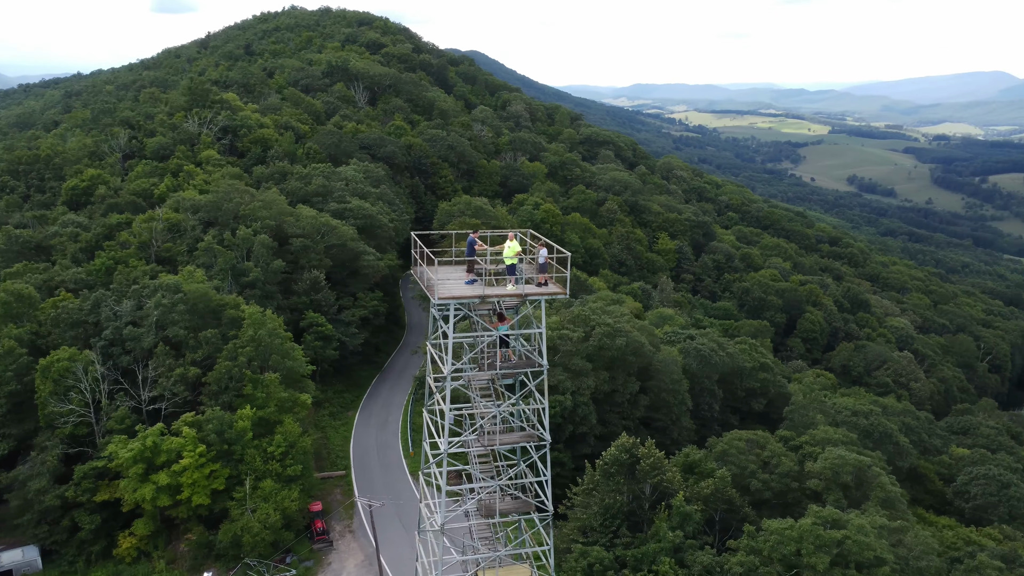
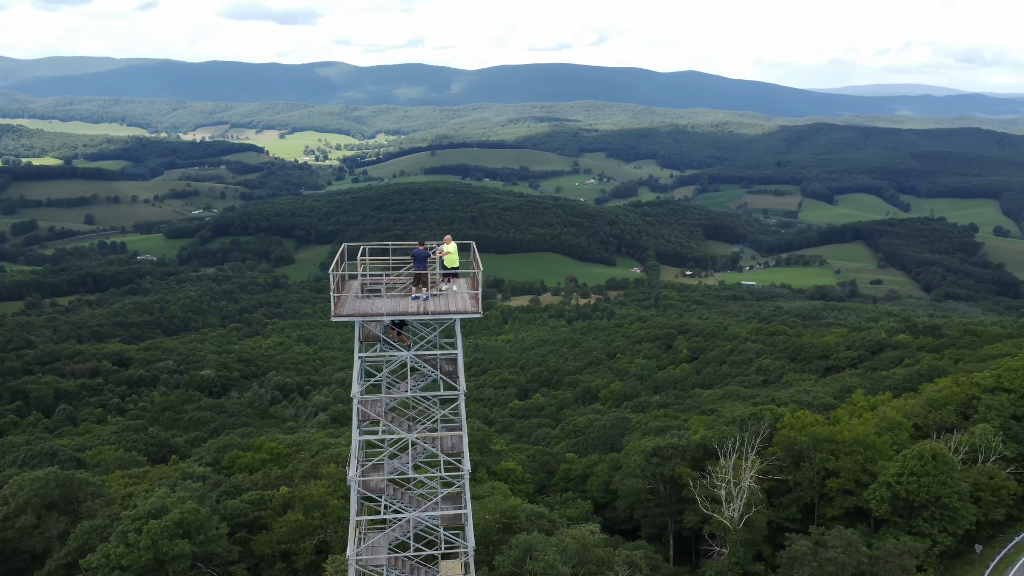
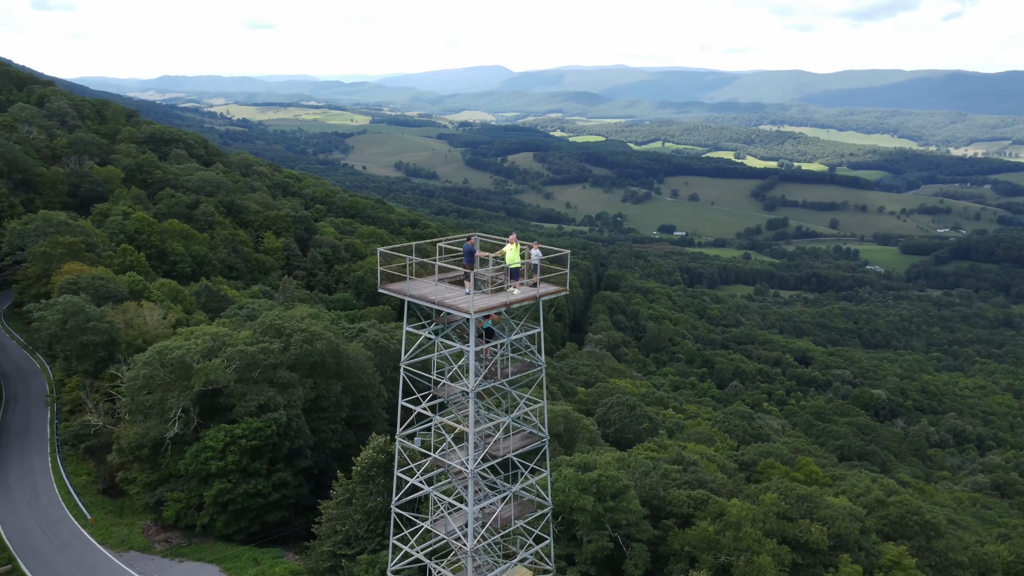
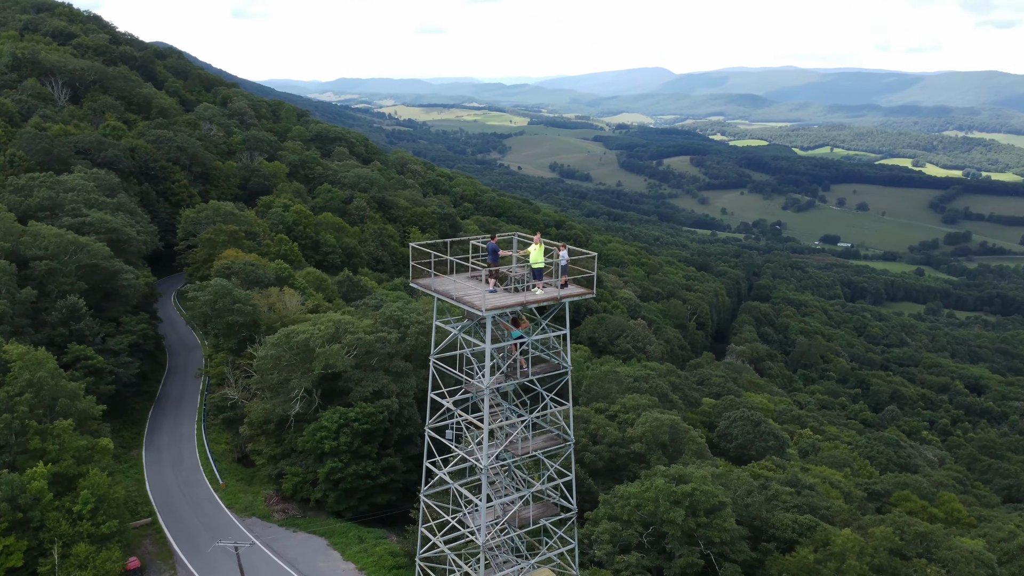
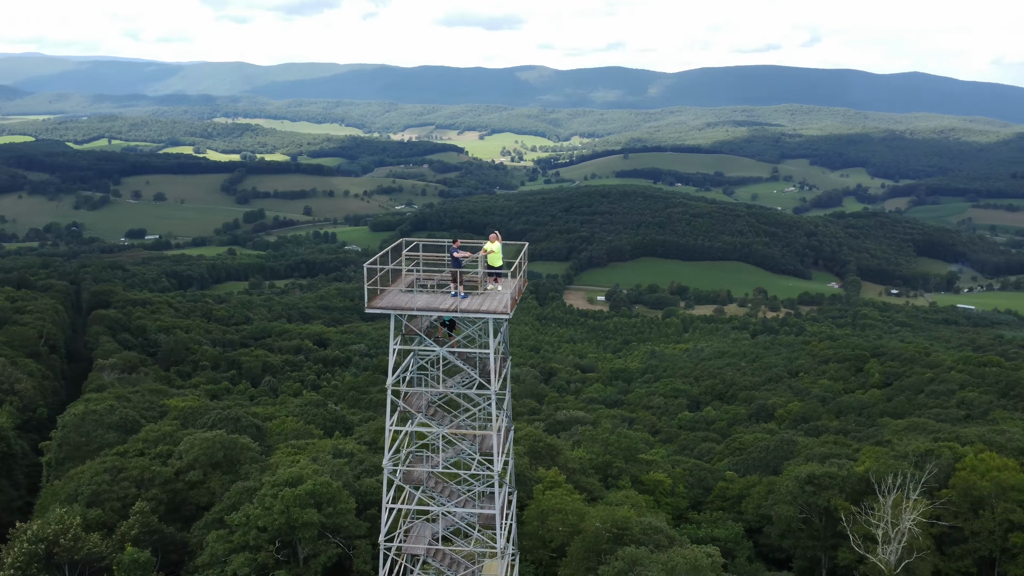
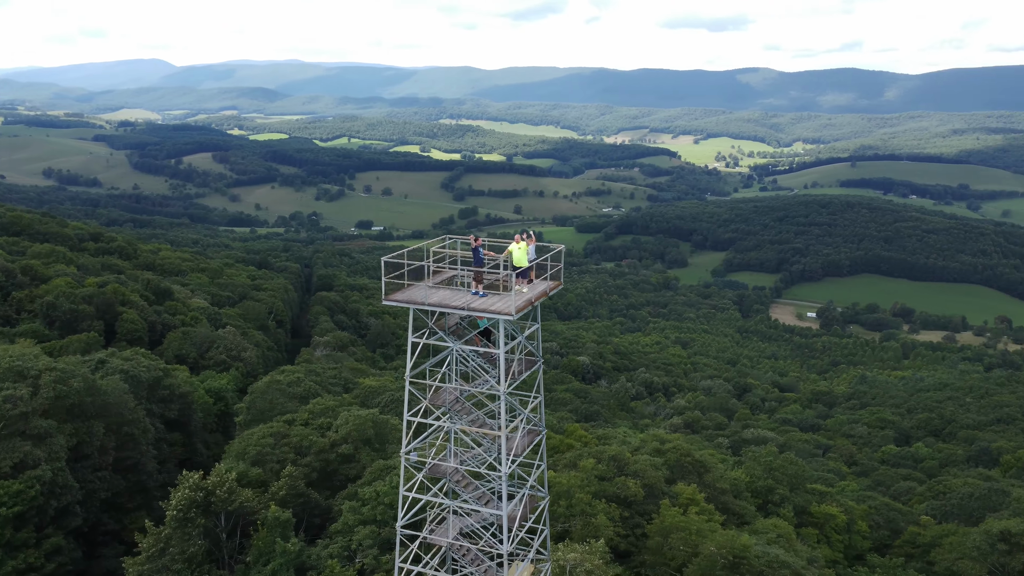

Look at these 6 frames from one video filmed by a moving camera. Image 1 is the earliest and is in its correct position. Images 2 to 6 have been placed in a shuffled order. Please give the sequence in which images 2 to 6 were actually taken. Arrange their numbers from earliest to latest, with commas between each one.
4, 3, 6, 5, 2
